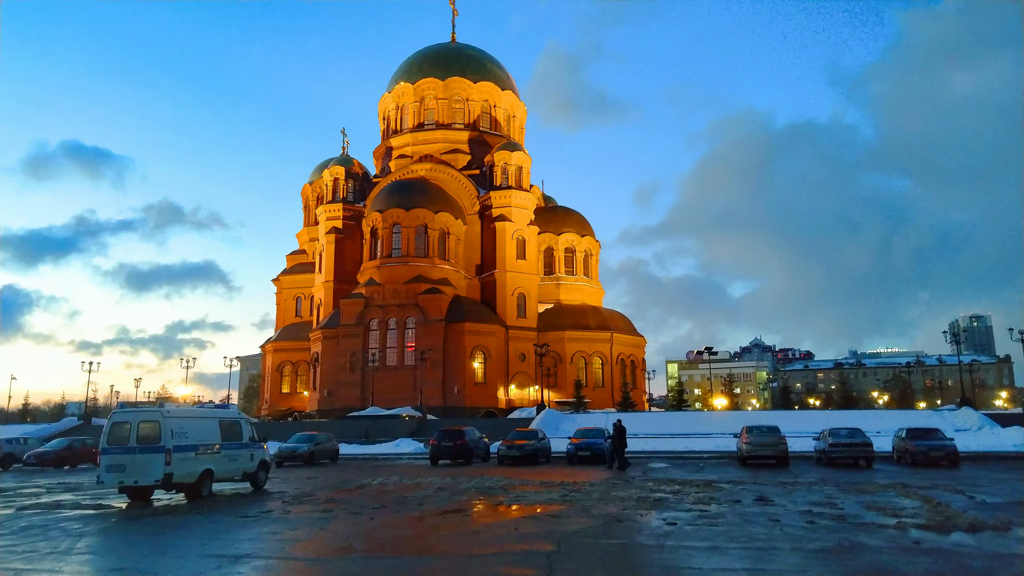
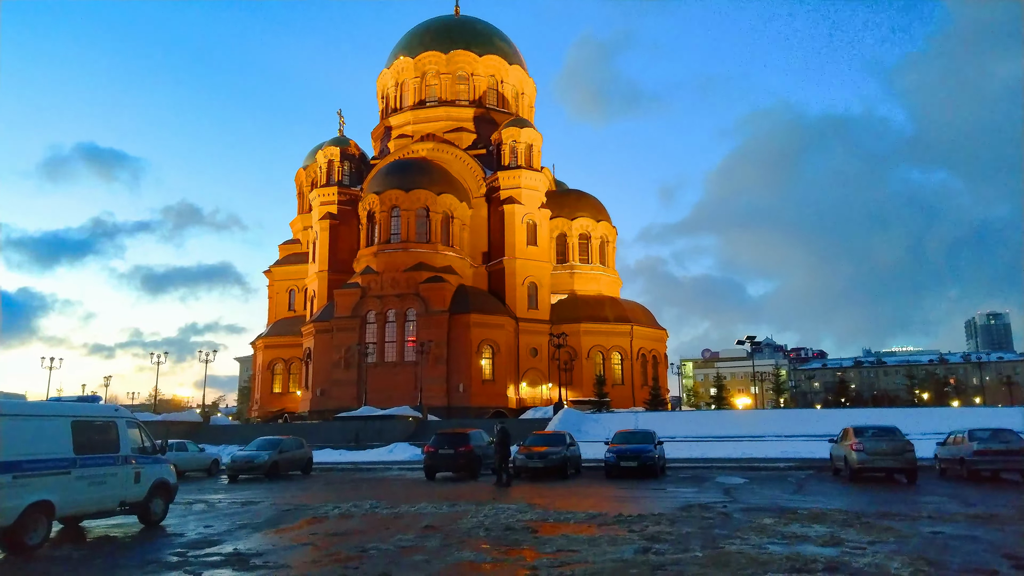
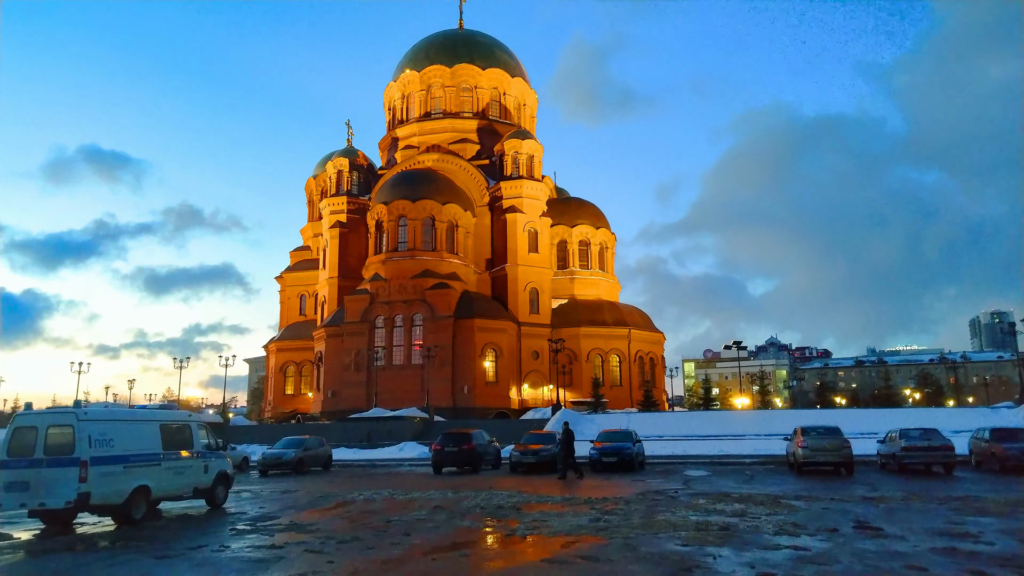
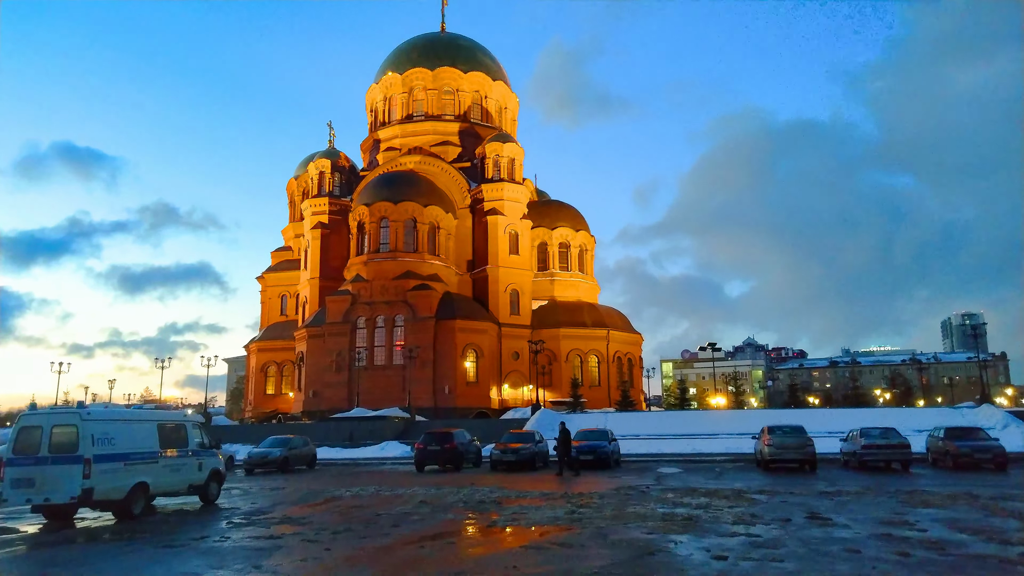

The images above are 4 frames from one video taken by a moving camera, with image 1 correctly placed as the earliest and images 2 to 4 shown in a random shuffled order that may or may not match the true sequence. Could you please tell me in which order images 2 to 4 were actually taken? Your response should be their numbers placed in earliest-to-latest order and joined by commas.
4, 3, 2
